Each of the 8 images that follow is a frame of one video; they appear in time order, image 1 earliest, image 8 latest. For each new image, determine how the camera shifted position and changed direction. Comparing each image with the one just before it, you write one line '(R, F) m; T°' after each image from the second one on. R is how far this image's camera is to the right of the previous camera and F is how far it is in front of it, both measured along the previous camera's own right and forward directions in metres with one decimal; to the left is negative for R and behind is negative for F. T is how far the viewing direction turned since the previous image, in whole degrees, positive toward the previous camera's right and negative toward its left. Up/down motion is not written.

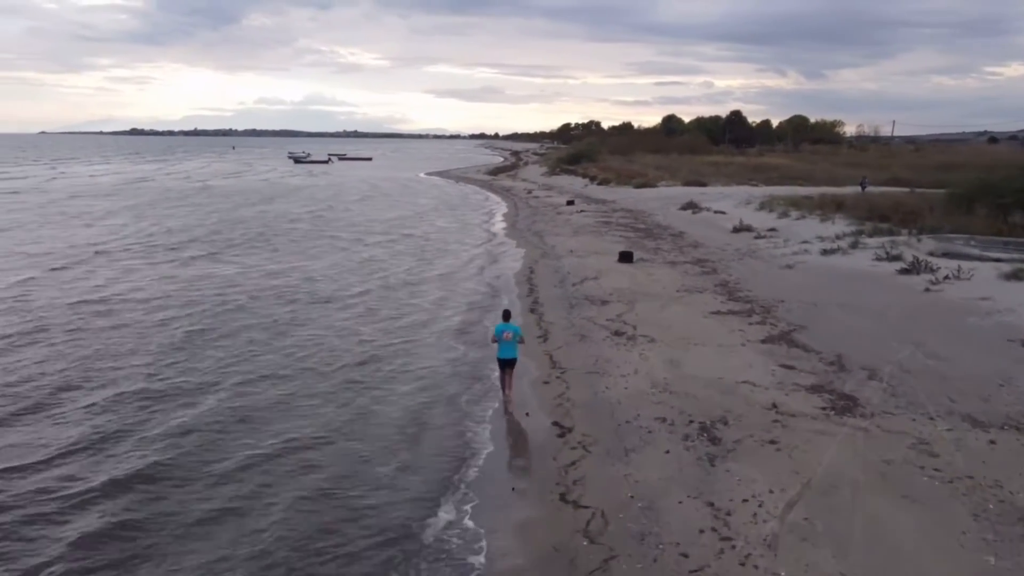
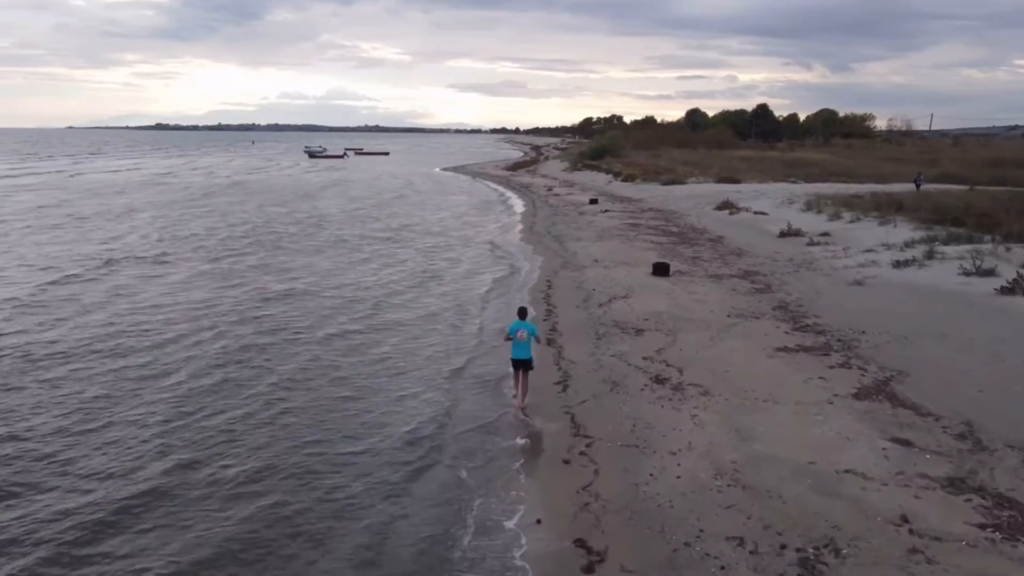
(+0.2, +3.4) m; -2°
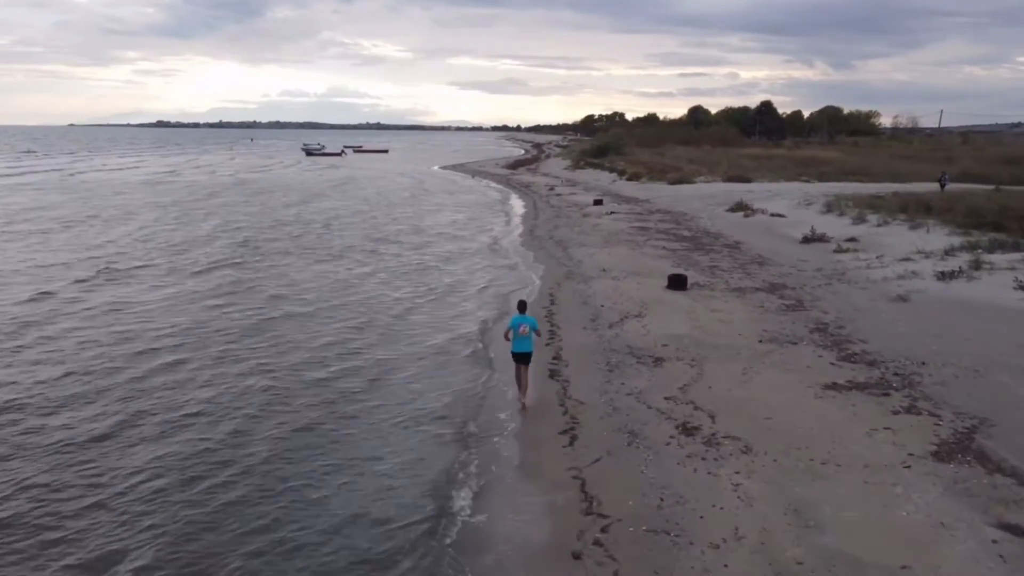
(+0.1, +2.1) m; 0°
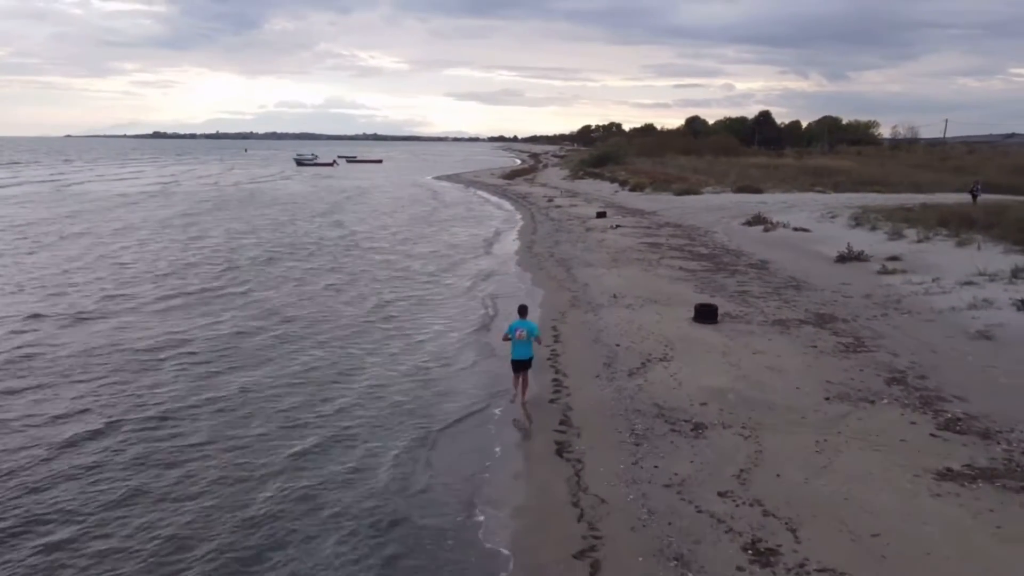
(0.0, +3.0) m; 0°
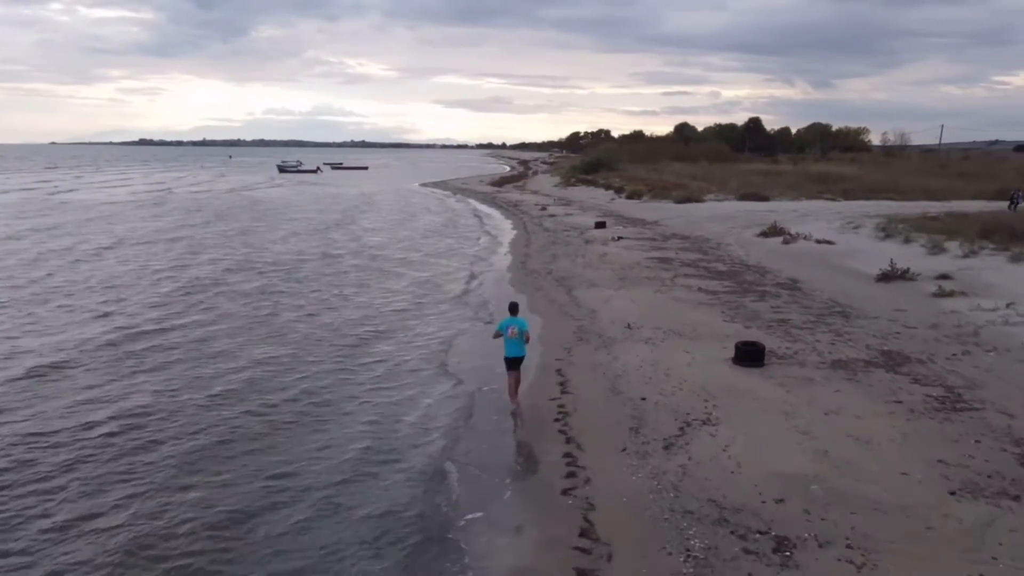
(-0.1, +3.0) m; +1°
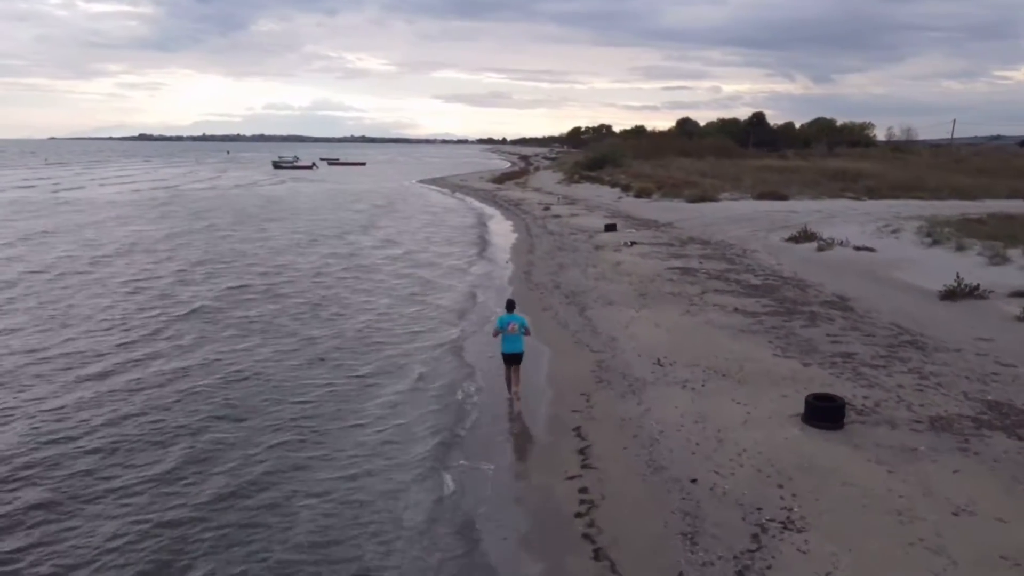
(-0.1, +2.7) m; 0°
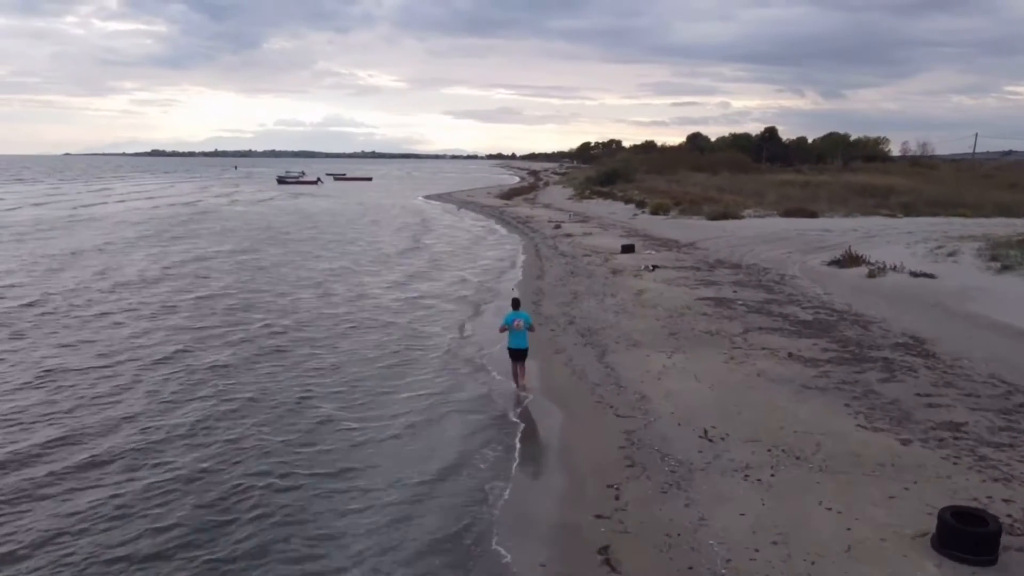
(+0.1, +2.7) m; -1°
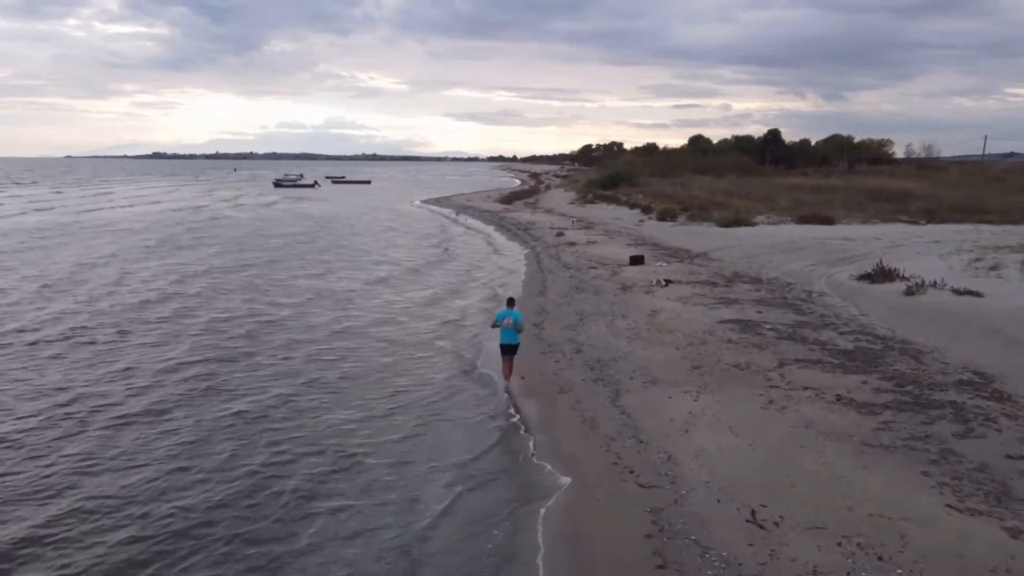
(0.0, +1.9) m; 0°
